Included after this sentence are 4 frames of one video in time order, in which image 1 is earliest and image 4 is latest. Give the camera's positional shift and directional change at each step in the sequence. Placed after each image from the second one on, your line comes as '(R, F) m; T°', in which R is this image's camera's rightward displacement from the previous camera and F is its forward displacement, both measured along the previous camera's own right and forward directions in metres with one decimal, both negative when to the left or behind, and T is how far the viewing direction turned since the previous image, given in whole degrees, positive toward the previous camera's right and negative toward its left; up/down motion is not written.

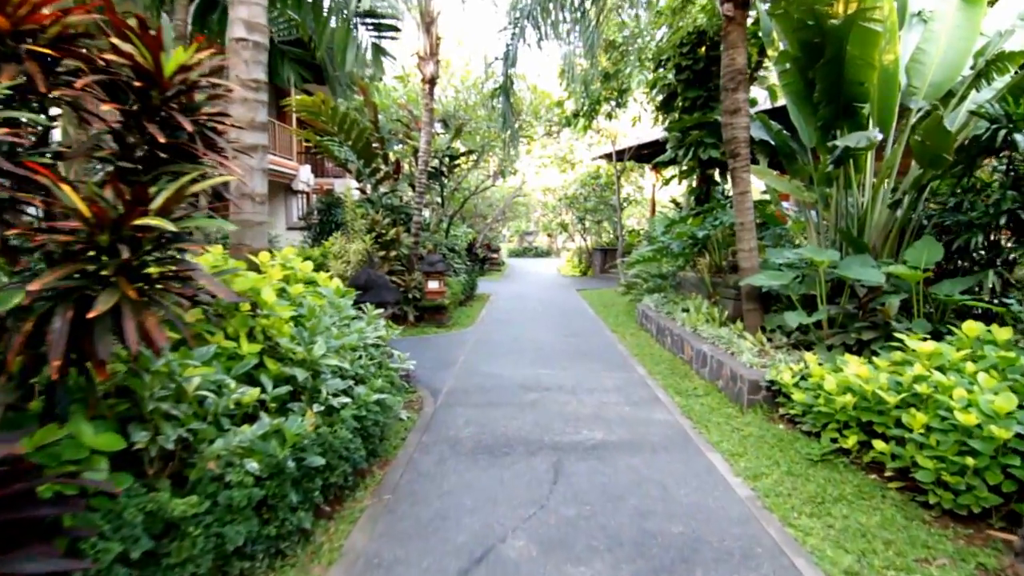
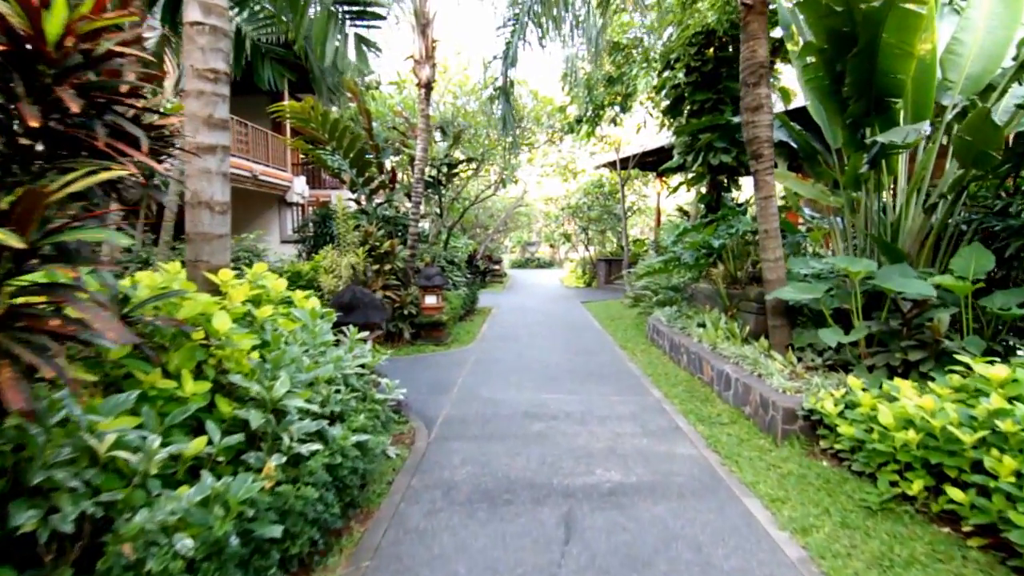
(0.0, +0.4) m; 0°
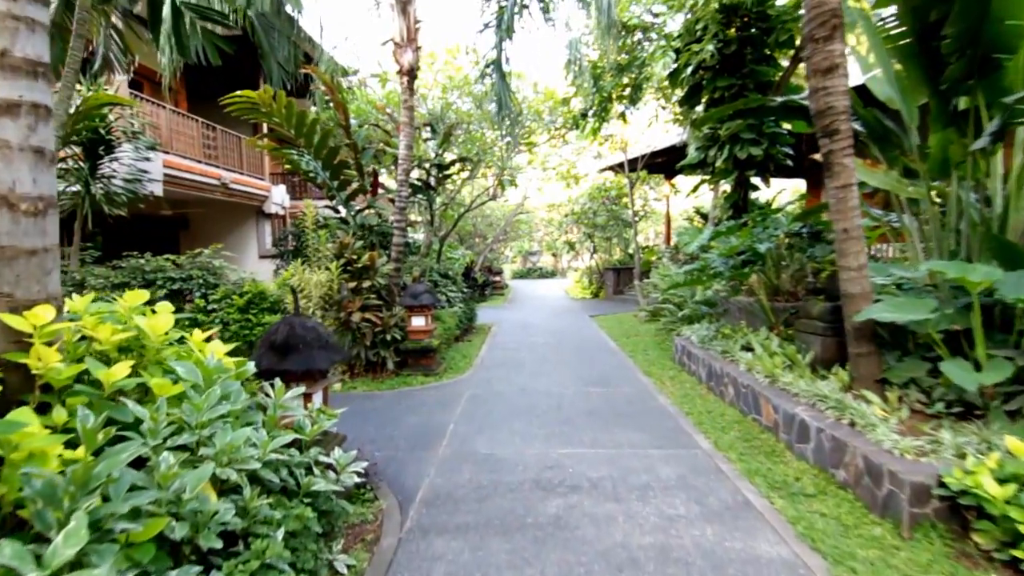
(0.0, +1.0) m; 0°
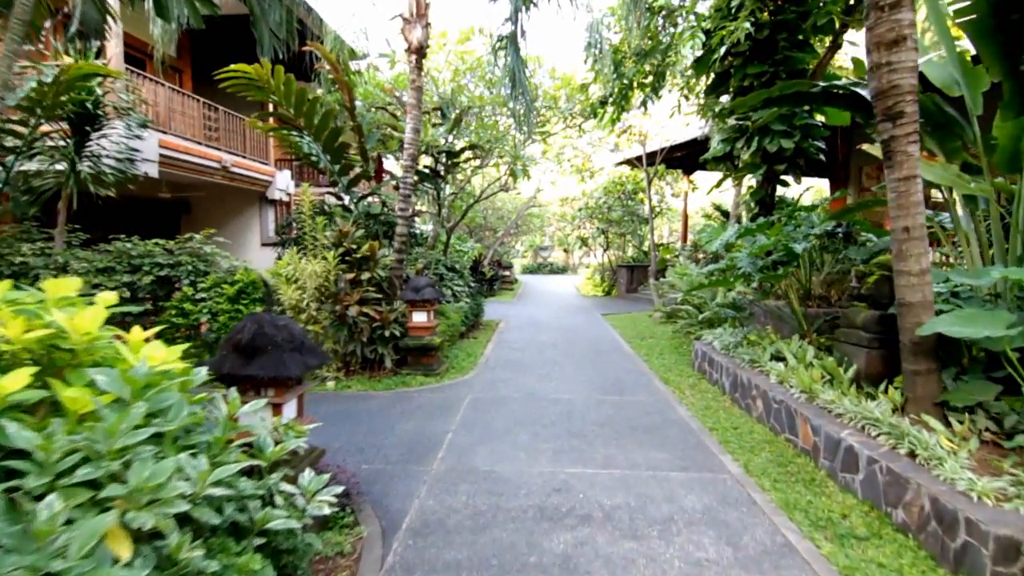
(0.0, +0.4) m; -1°
